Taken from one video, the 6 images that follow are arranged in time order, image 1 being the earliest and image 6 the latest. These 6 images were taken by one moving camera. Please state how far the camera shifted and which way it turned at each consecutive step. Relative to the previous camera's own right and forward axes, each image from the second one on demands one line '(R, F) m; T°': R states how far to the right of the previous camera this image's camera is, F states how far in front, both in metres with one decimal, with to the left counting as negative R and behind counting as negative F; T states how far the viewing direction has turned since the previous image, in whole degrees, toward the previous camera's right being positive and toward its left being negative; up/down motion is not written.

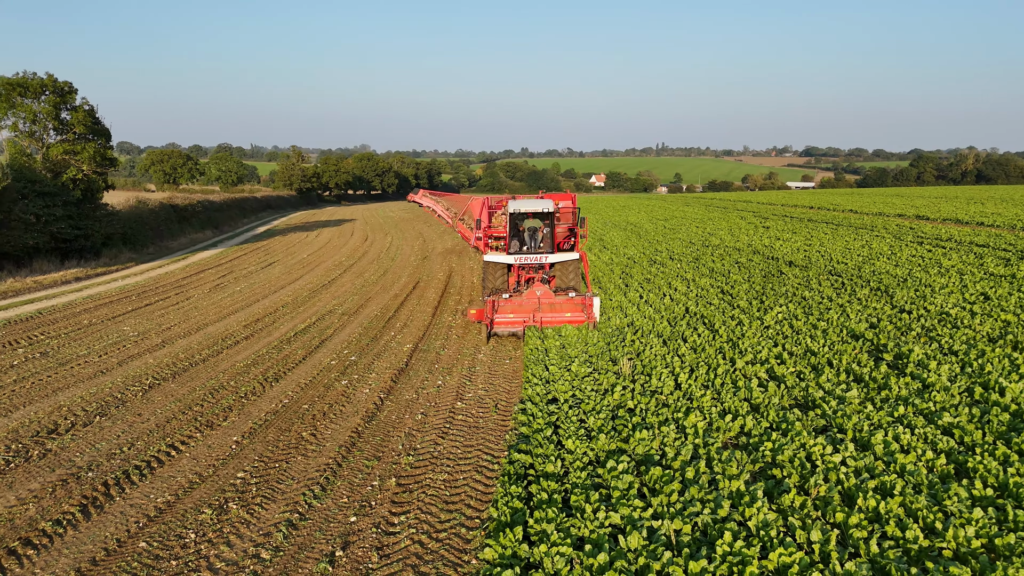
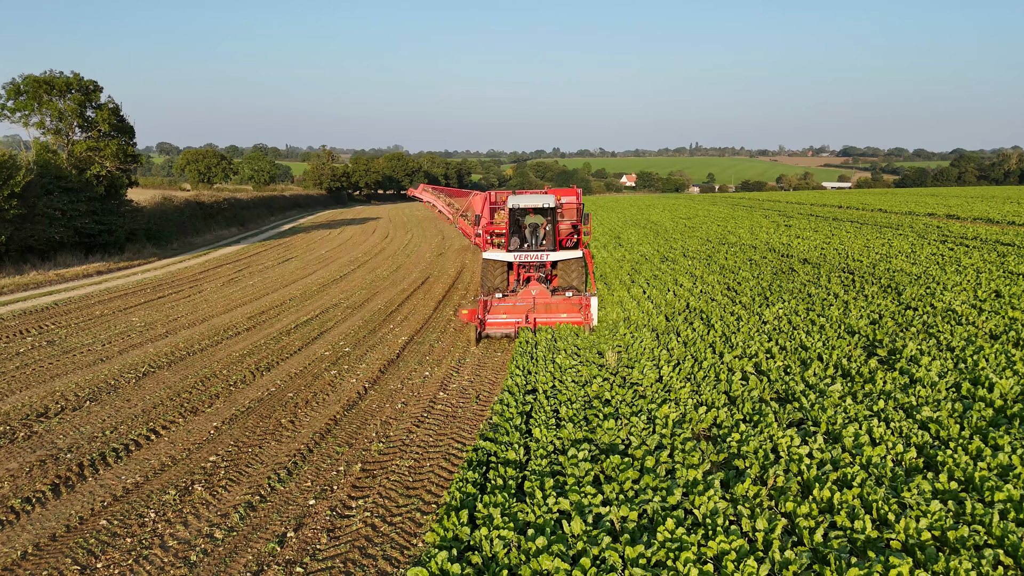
(+0.5, 0.0) m; -2°
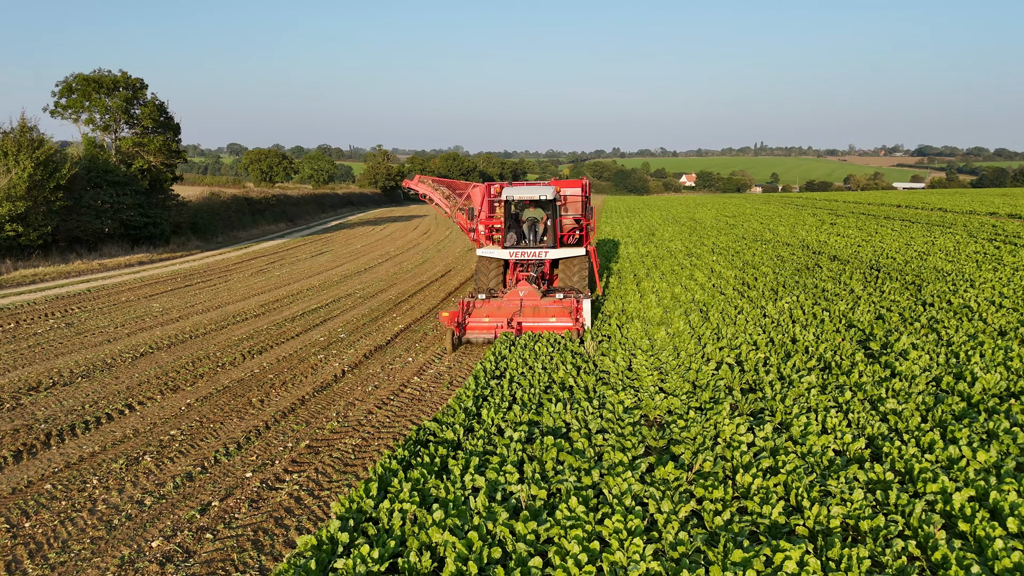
(+0.9, +0.1) m; -4°
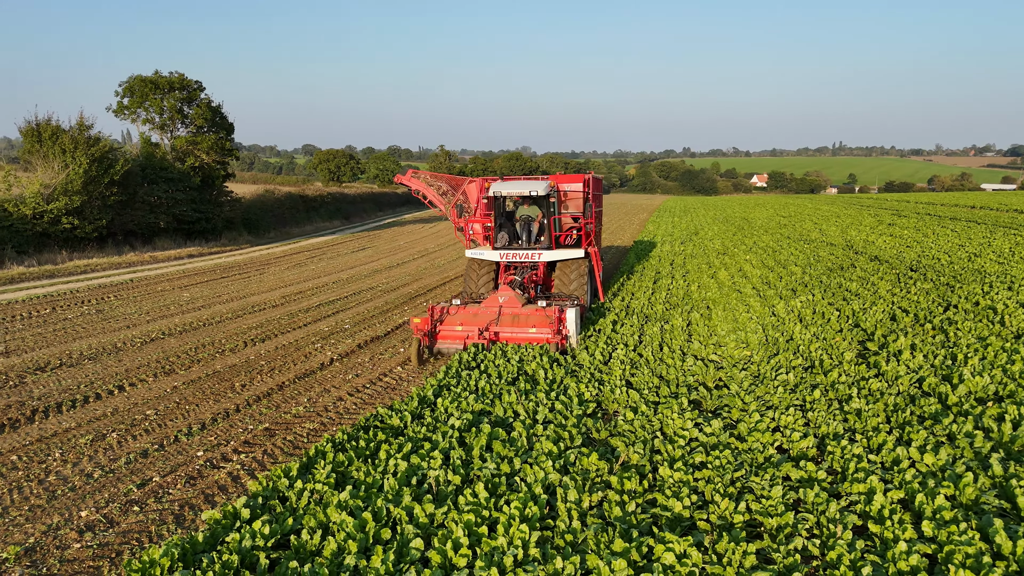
(+0.9, 0.0) m; -5°
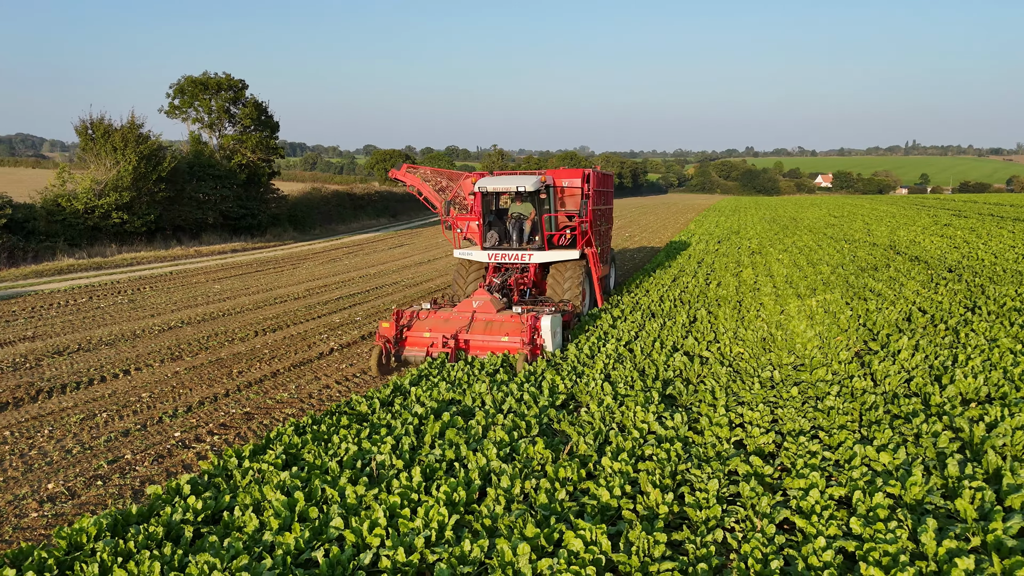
(+0.7, 0.0) m; -4°
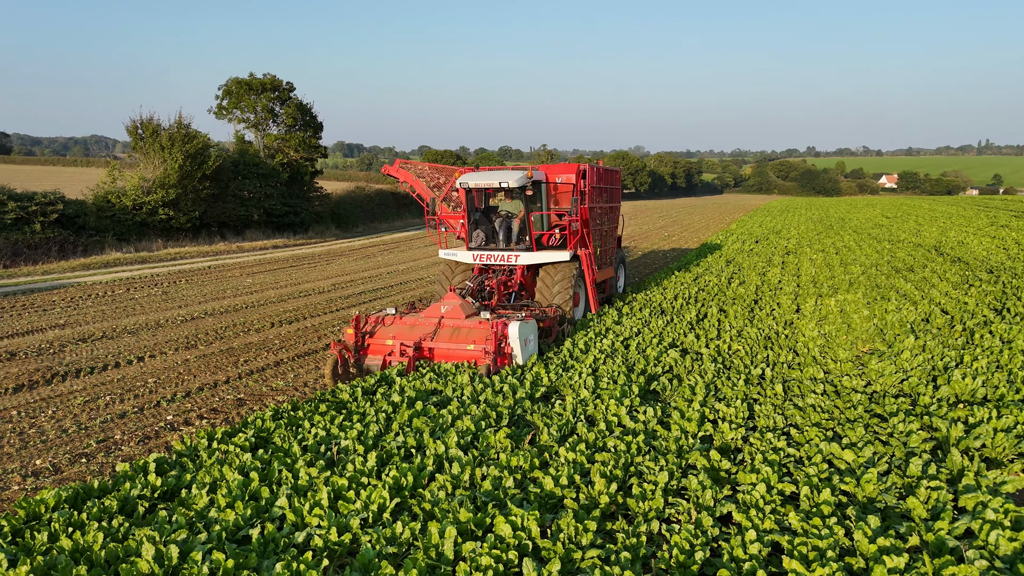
(+0.6, 0.0) m; -4°
